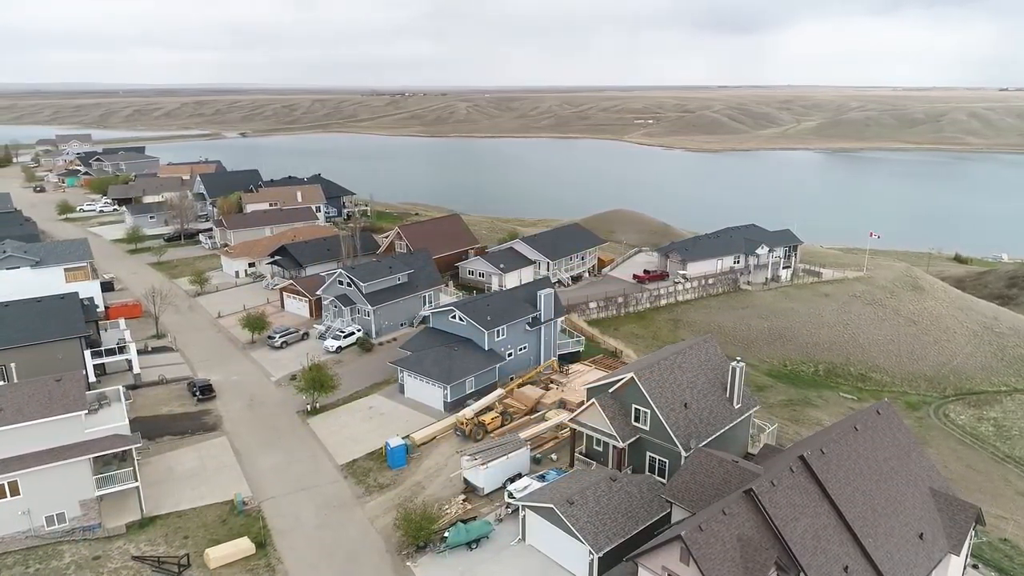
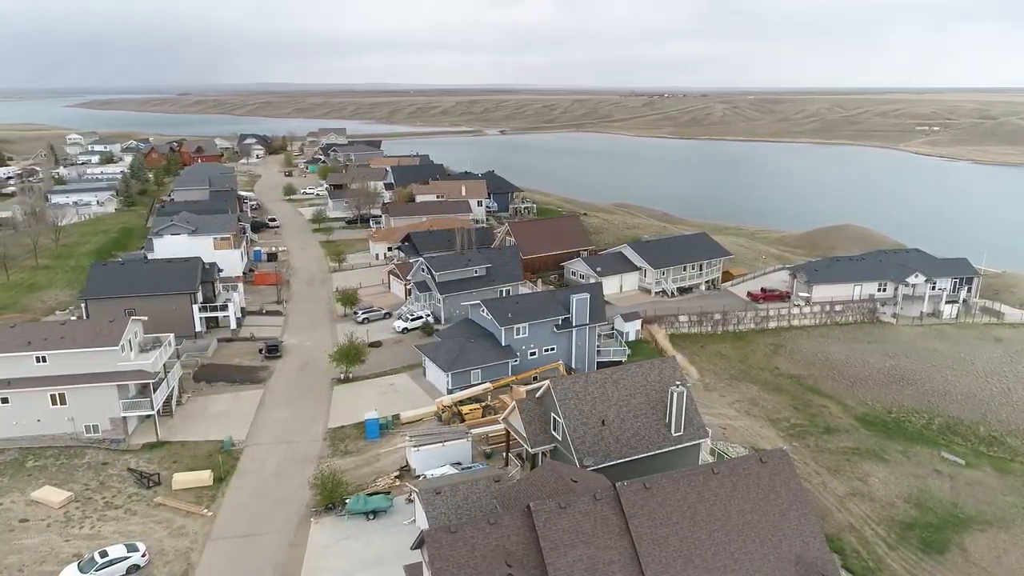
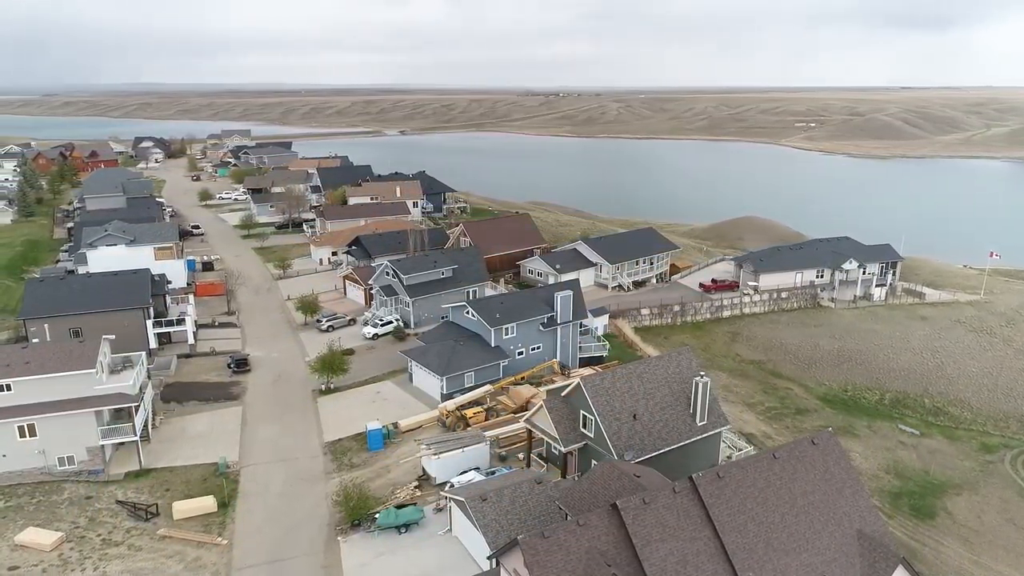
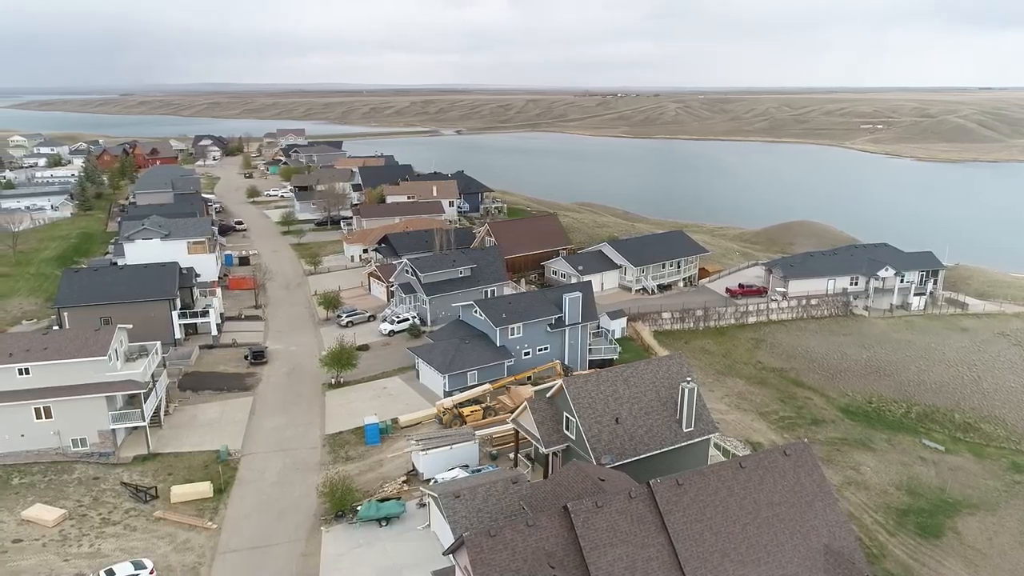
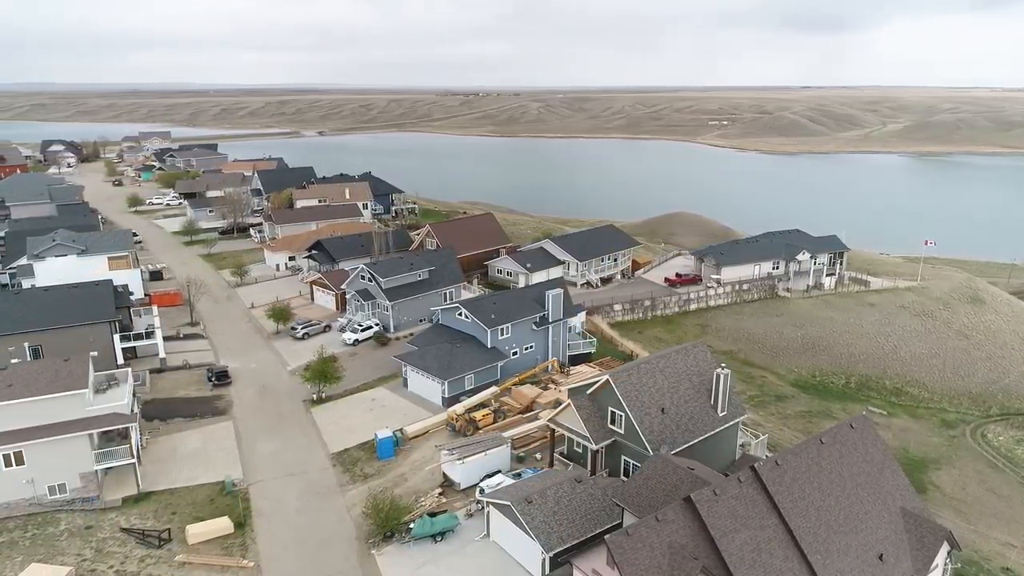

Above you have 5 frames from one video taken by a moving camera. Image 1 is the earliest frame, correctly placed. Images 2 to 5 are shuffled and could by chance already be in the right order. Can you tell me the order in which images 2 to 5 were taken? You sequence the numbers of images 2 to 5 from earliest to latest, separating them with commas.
5, 3, 4, 2
